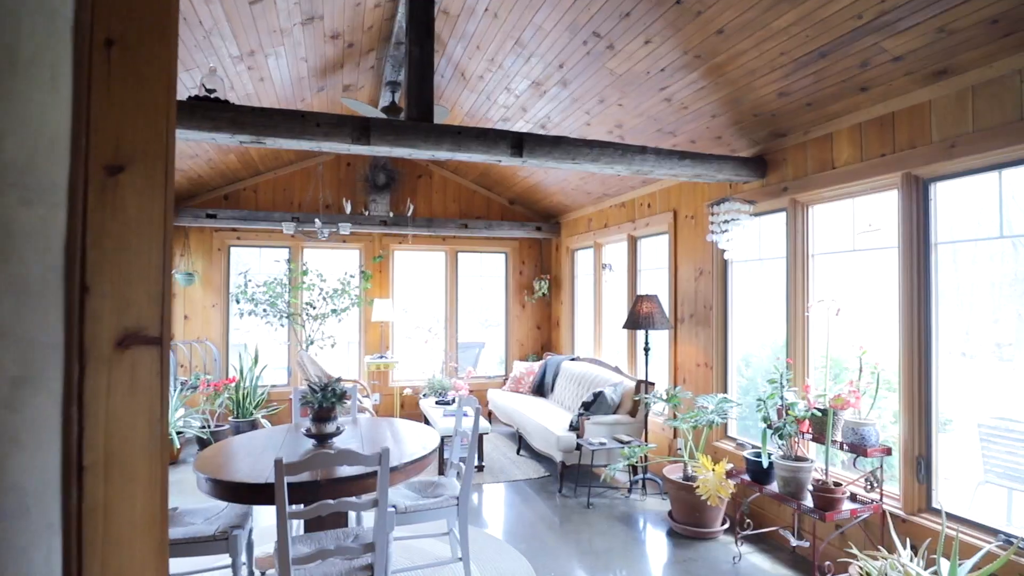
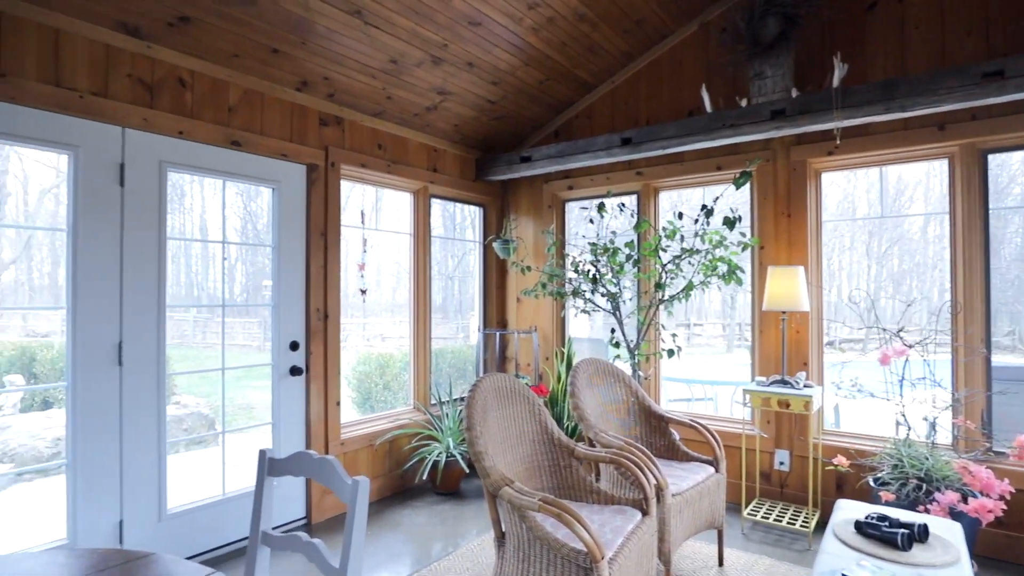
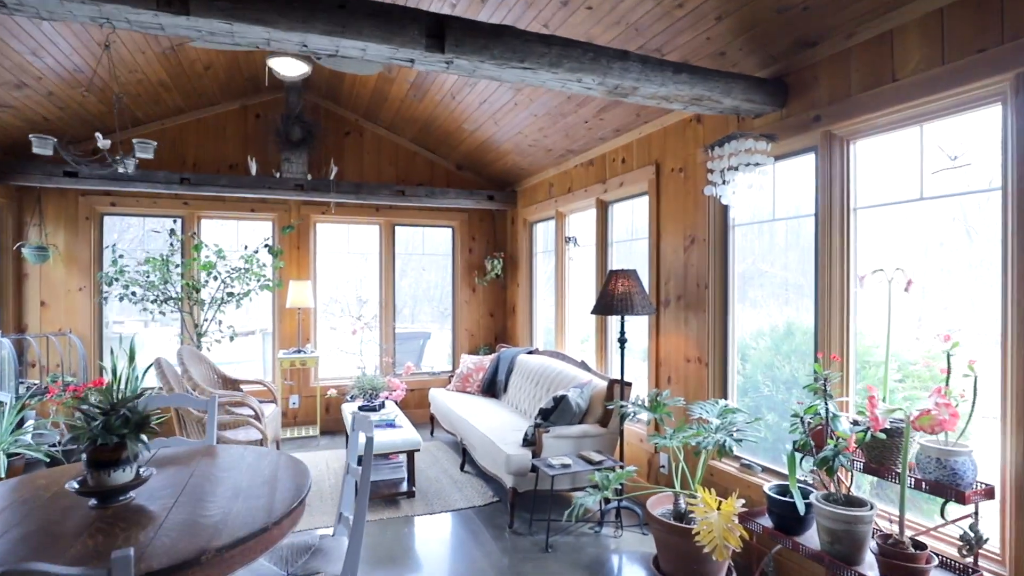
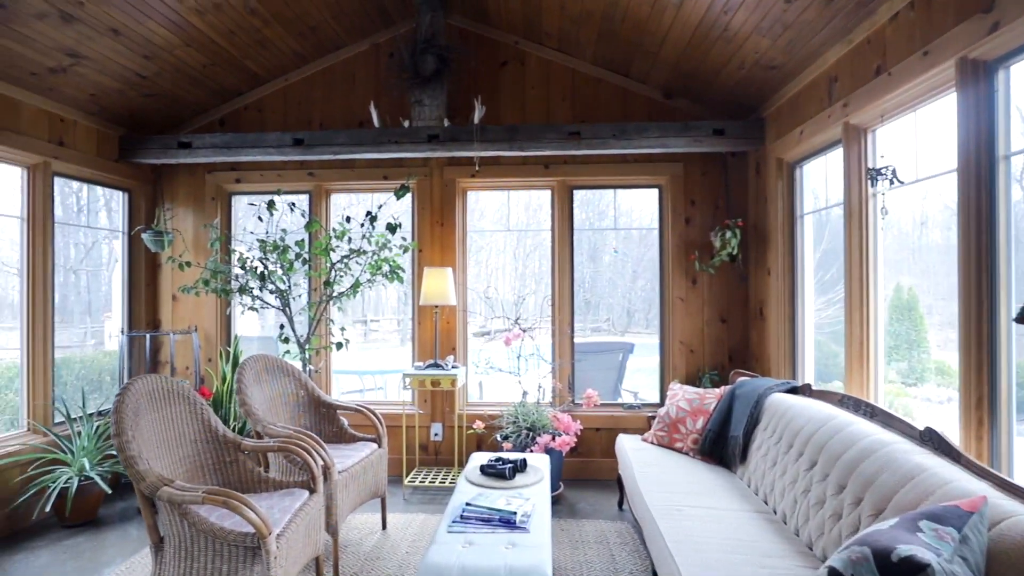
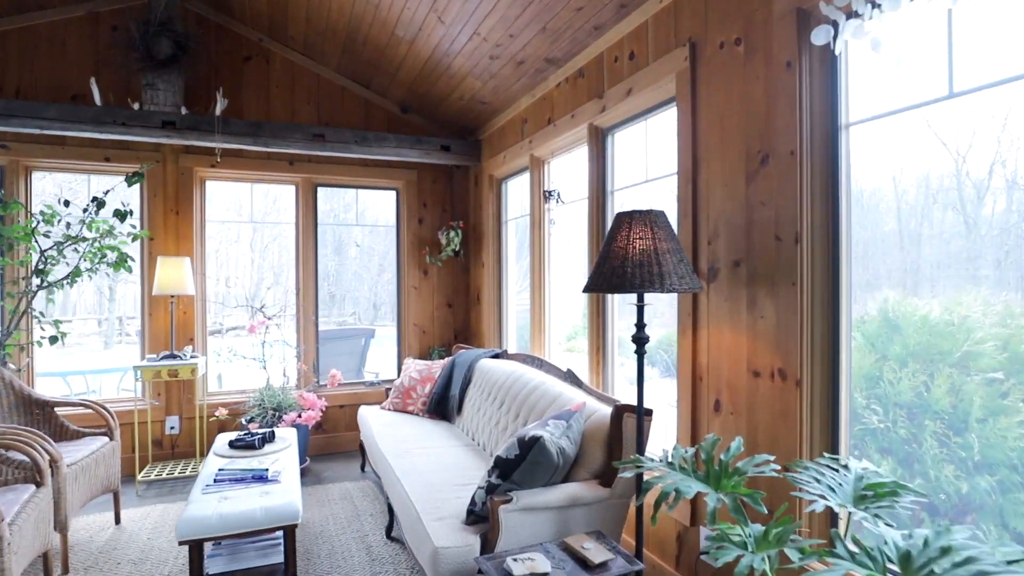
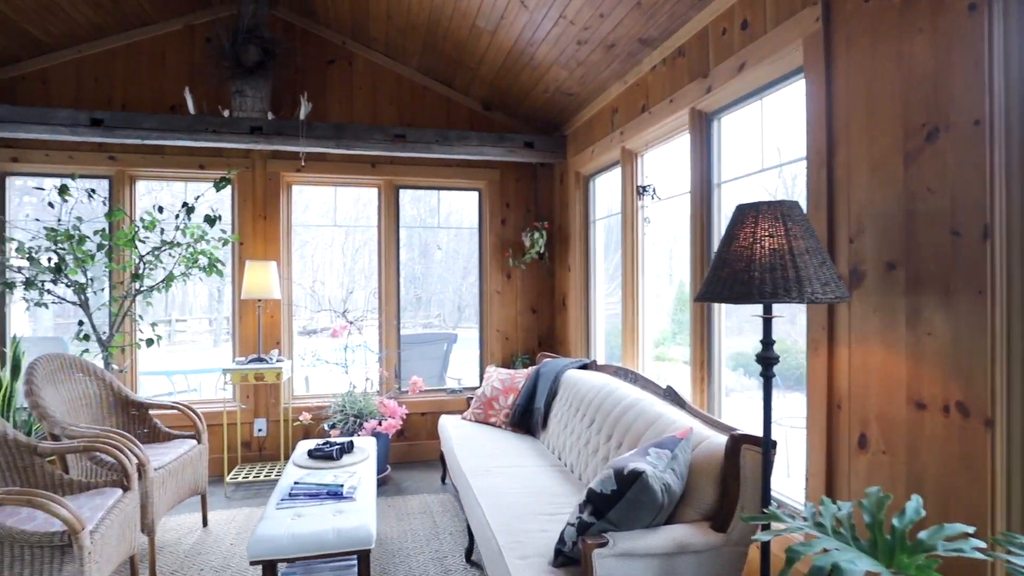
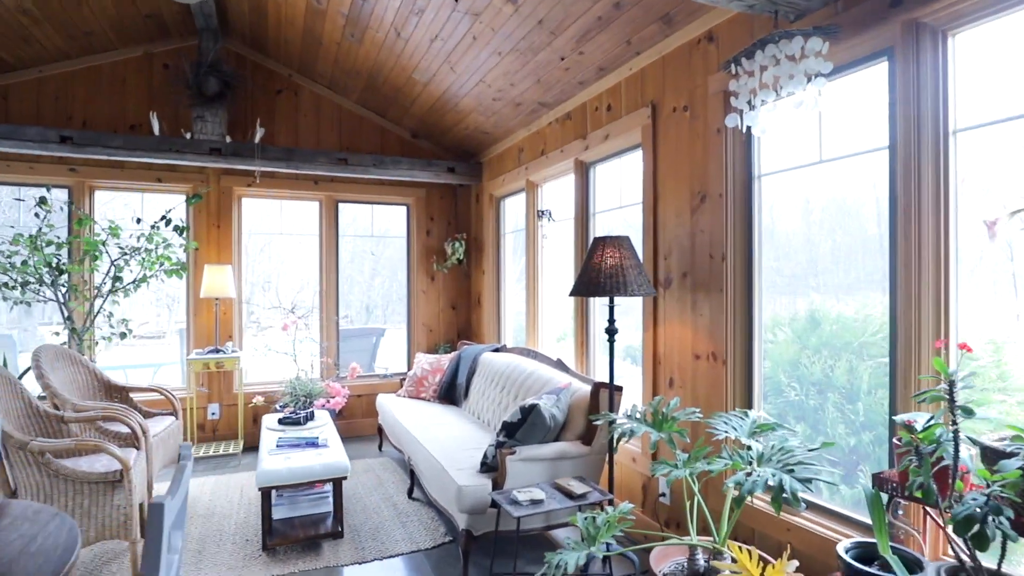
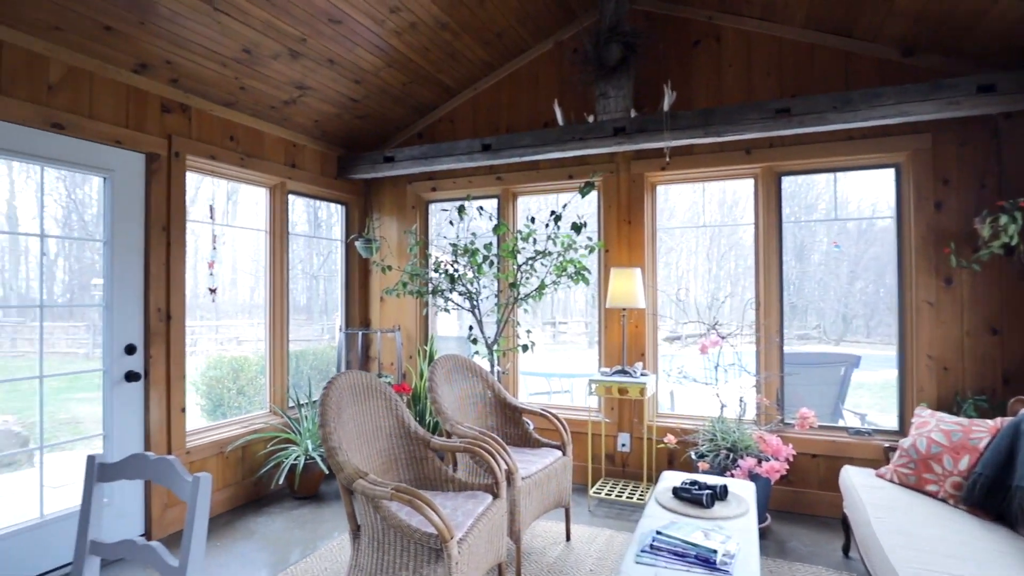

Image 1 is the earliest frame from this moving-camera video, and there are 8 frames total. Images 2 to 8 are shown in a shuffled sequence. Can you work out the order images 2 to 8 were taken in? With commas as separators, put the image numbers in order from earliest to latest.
3, 7, 5, 6, 4, 8, 2
